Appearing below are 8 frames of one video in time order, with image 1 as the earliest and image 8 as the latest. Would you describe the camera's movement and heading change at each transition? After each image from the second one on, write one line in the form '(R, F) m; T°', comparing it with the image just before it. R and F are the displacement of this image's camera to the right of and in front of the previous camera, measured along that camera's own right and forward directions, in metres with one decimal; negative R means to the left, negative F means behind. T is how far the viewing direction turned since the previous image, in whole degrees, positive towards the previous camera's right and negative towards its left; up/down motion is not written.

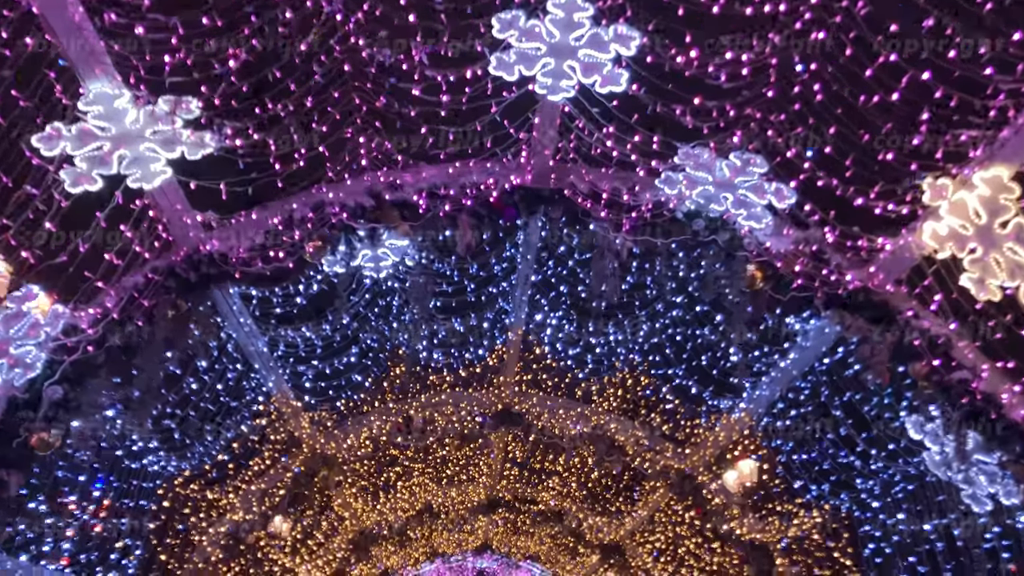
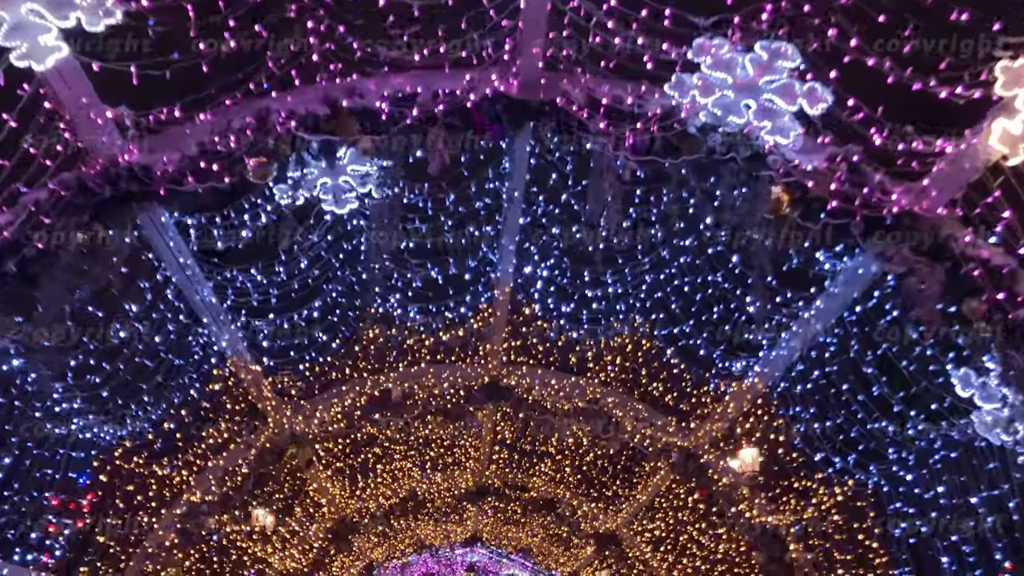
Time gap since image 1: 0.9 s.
(+0.1, +0.9) m; 0°
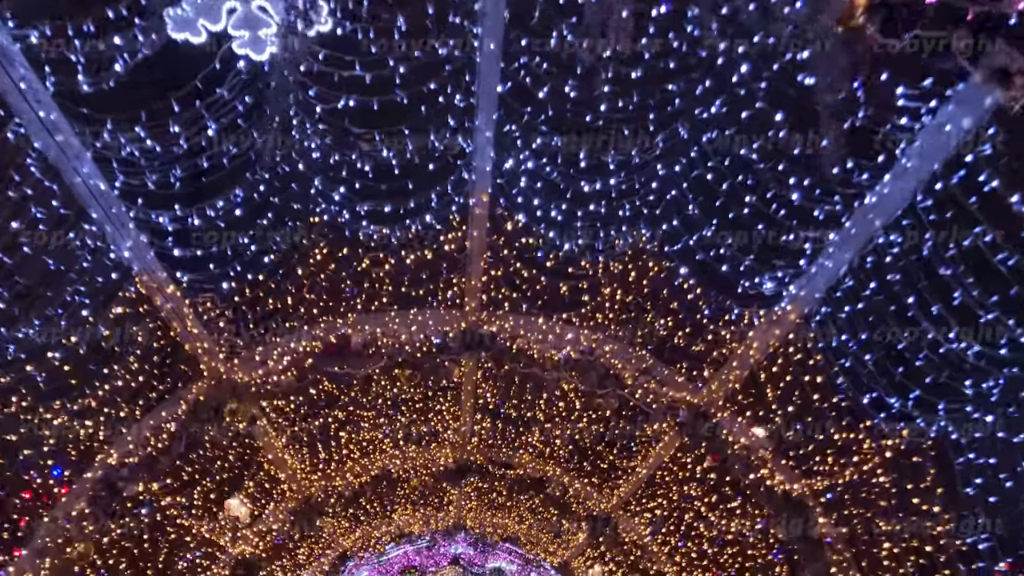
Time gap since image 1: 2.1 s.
(+0.1, +1.3) m; +1°
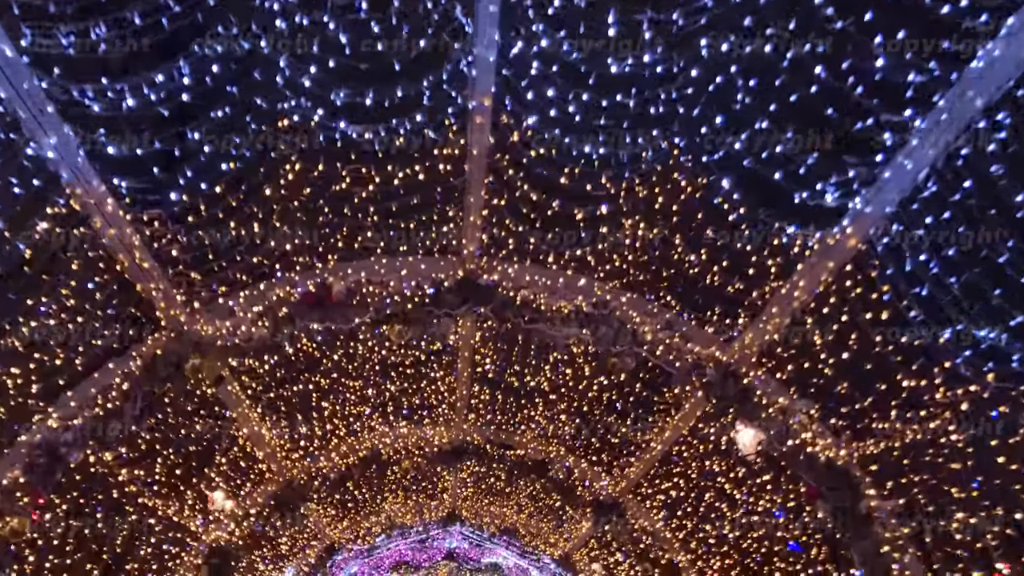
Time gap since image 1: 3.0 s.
(-0.1, +0.9) m; 0°
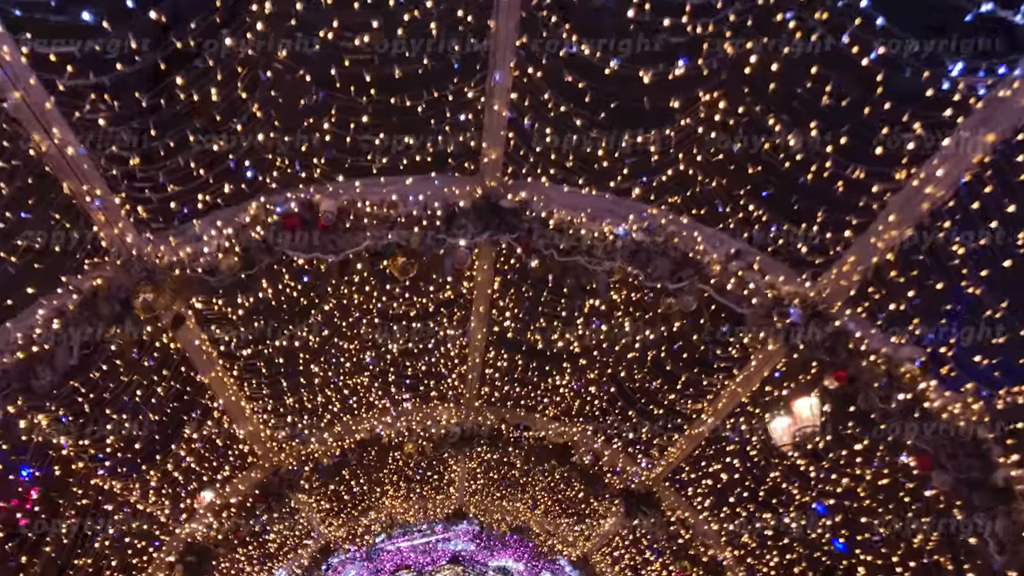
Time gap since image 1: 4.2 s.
(-0.2, +1.3) m; 0°
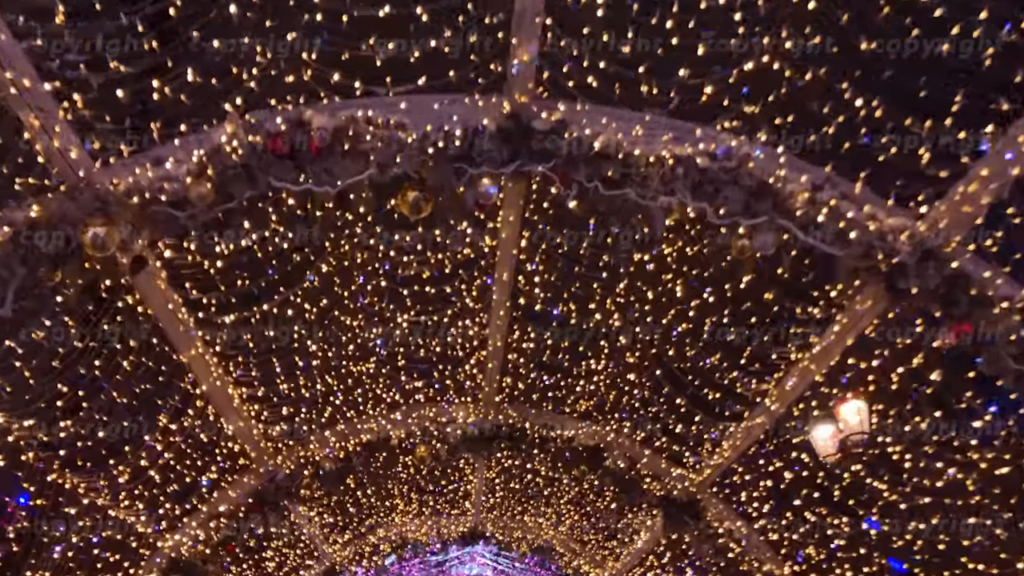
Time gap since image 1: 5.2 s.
(-0.1, +1.0) m; -1°
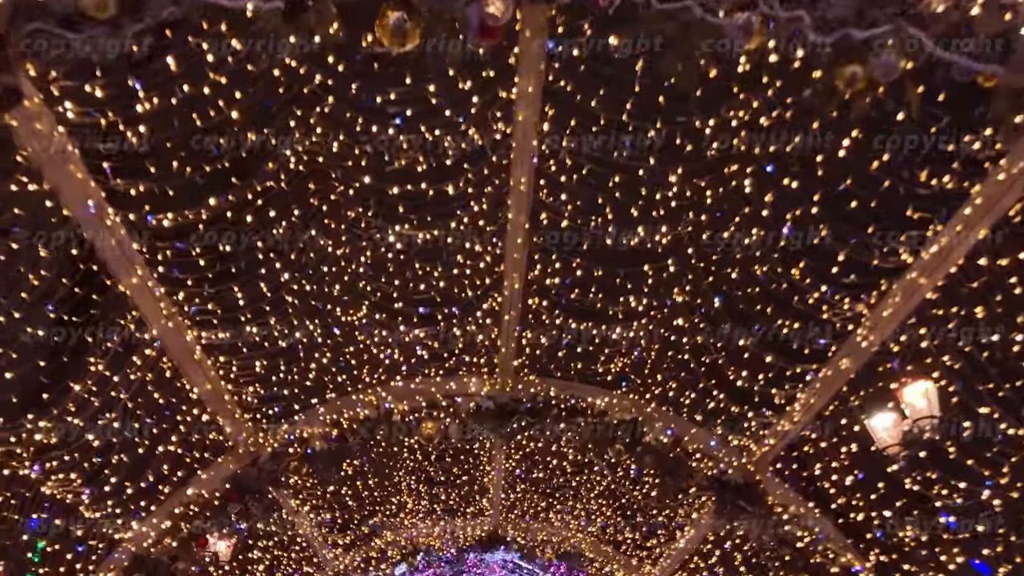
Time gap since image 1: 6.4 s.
(0.0, +1.3) m; -1°
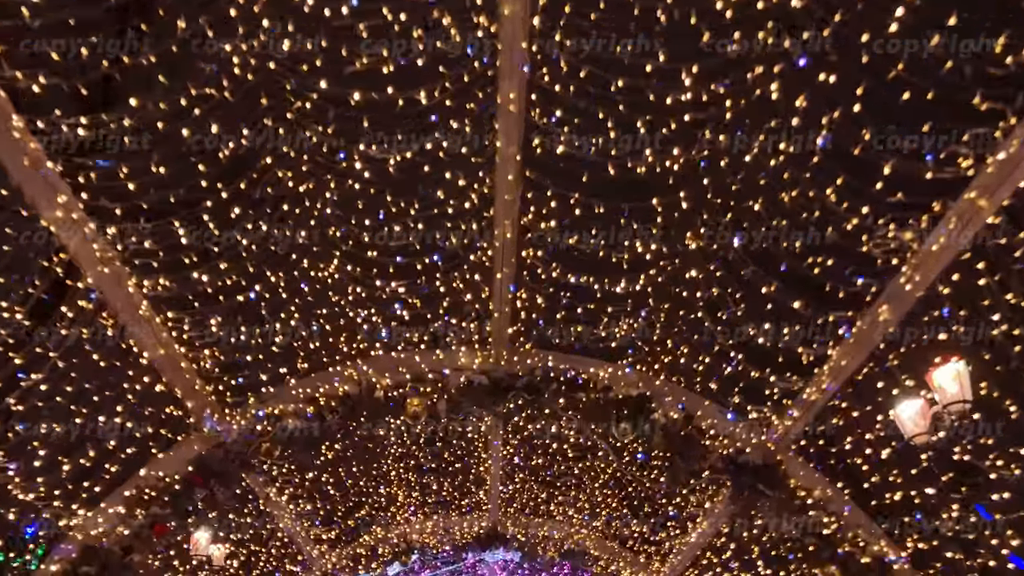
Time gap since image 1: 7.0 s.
(+0.1, +0.7) m; 0°
